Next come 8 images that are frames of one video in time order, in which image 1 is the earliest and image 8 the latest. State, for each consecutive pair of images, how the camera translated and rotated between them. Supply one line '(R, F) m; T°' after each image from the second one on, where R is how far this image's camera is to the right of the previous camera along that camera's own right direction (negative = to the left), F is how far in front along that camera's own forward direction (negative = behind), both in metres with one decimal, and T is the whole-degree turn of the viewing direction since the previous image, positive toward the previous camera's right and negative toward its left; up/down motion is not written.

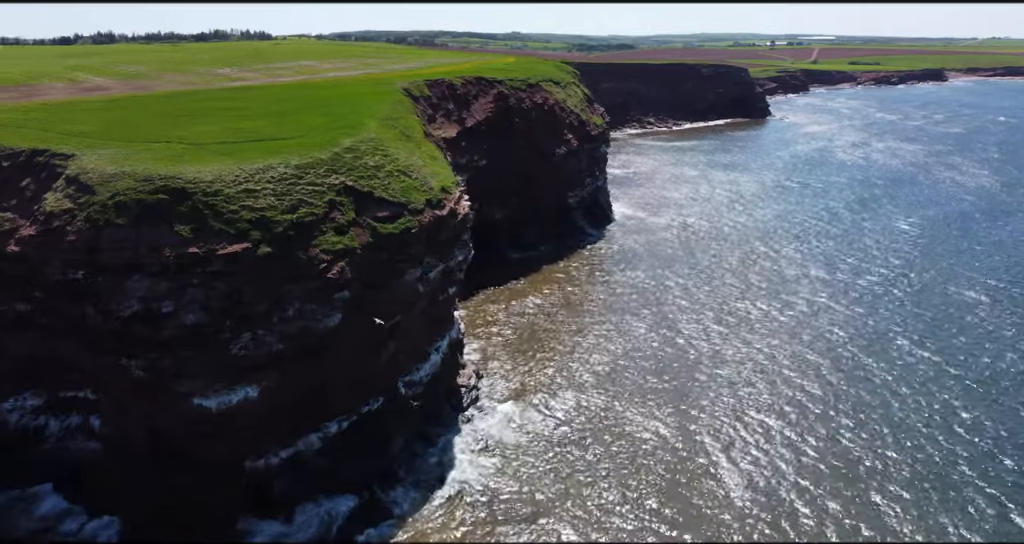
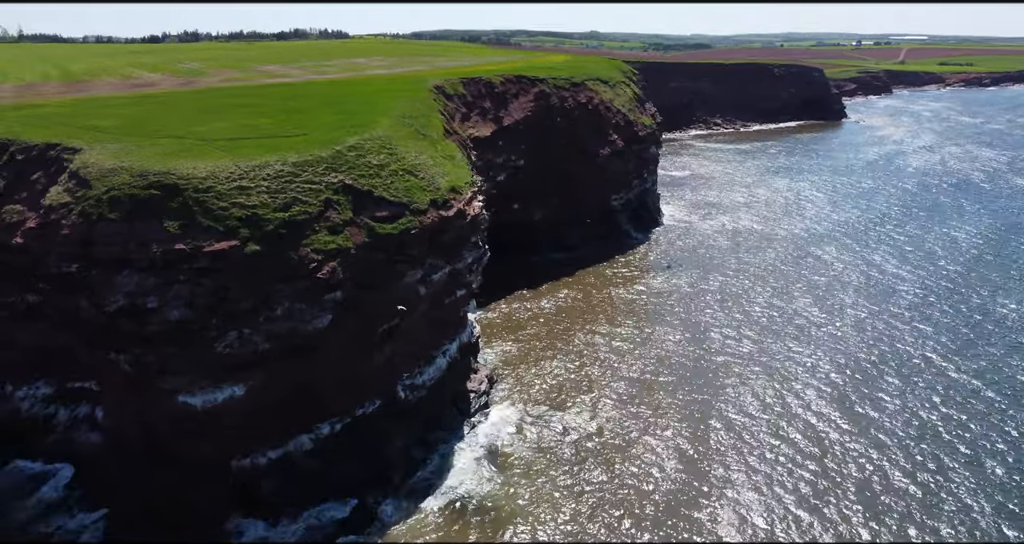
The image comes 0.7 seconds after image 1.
(+2.2, +0.9) m; -5°
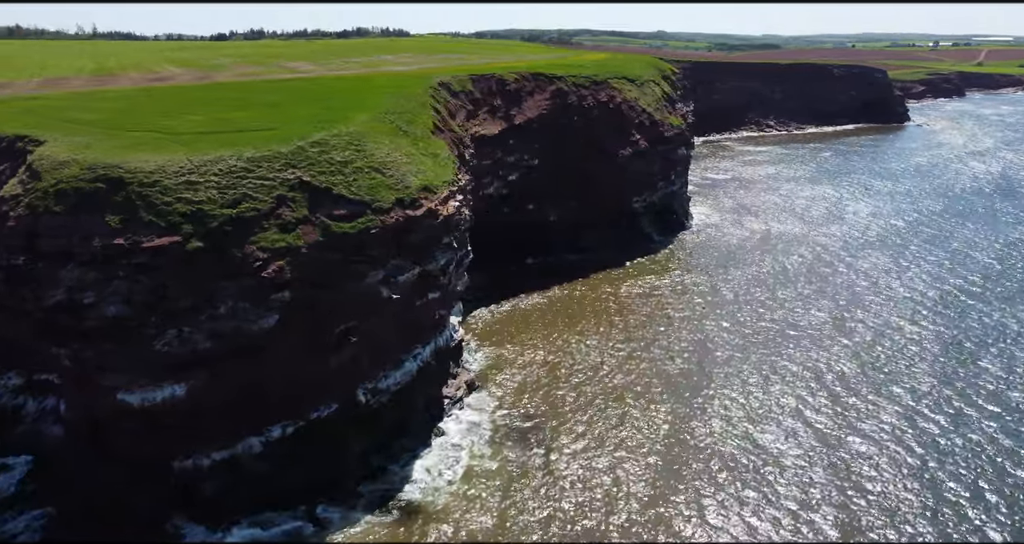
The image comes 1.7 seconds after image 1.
(+2.9, +1.2) m; -4°
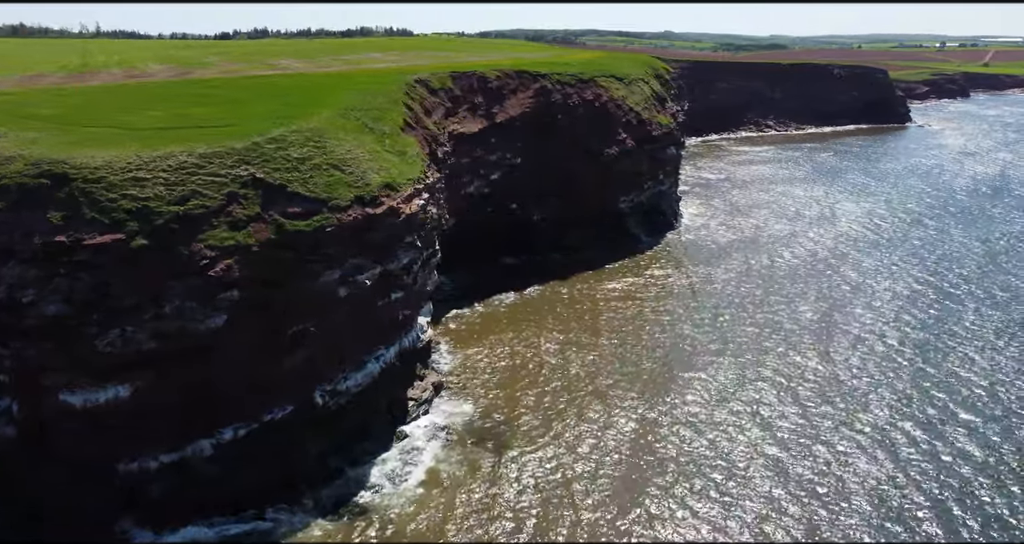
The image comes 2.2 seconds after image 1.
(+1.4, +0.6) m; 0°
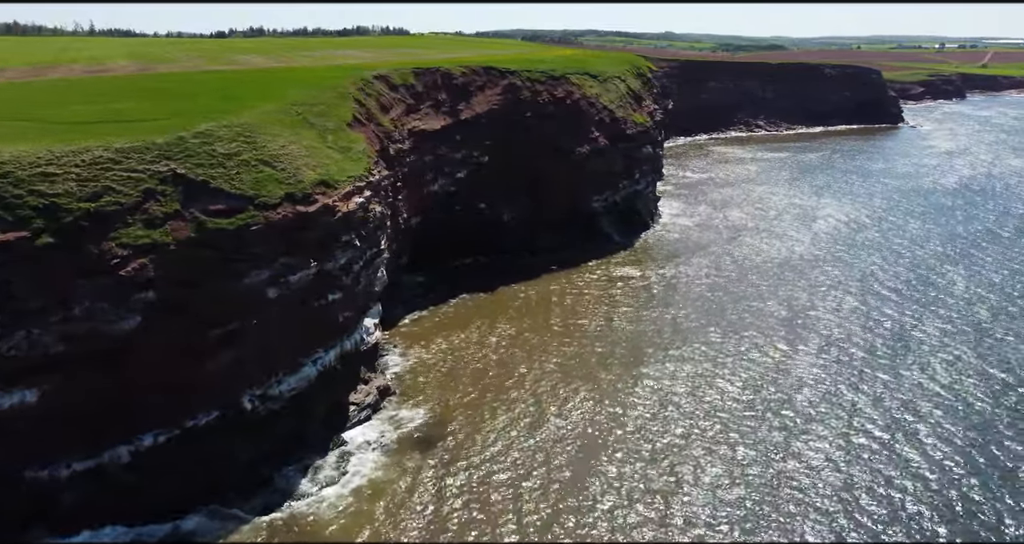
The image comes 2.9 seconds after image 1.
(+1.9, +0.9) m; 0°
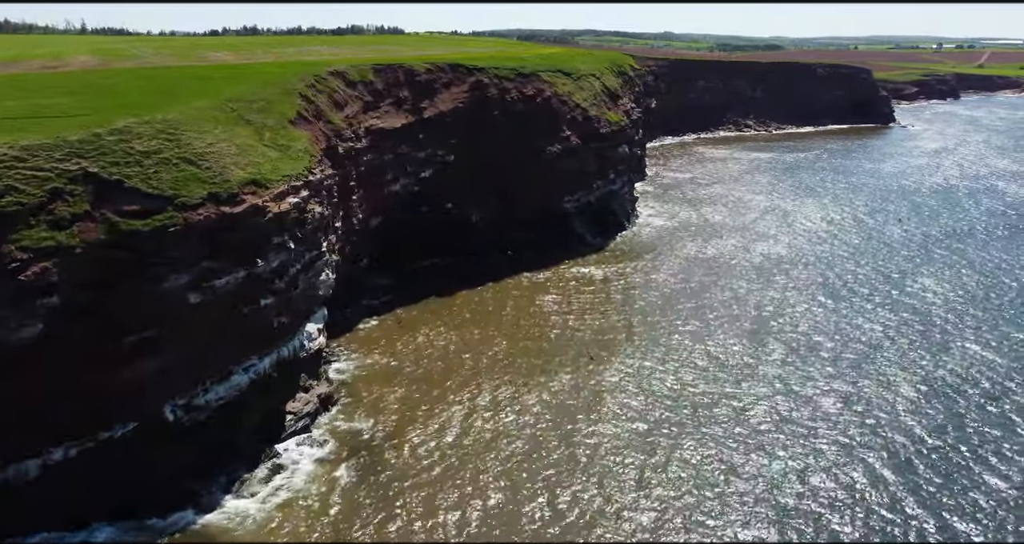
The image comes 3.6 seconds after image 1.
(+1.8, +1.1) m; 0°
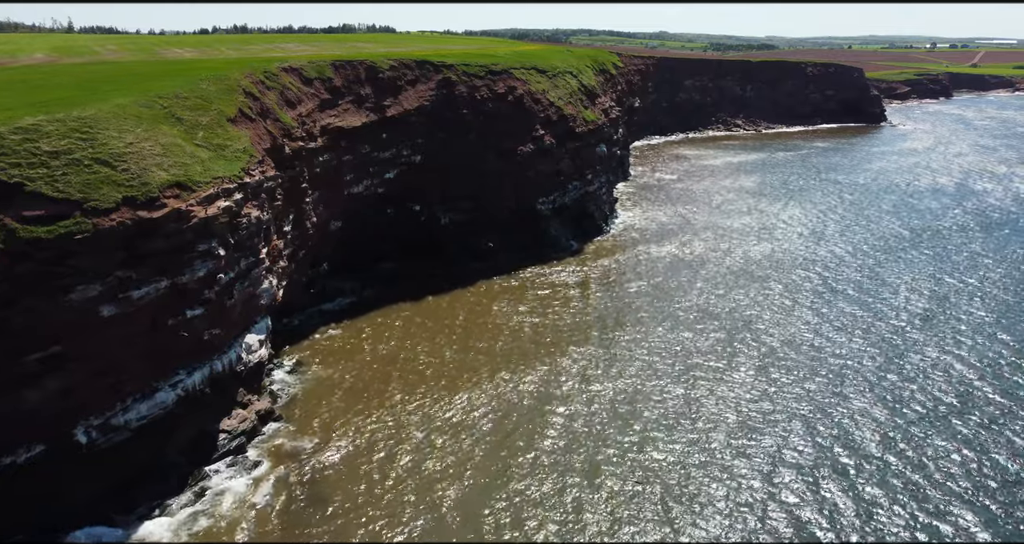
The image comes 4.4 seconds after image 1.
(+1.4, +1.7) m; 0°
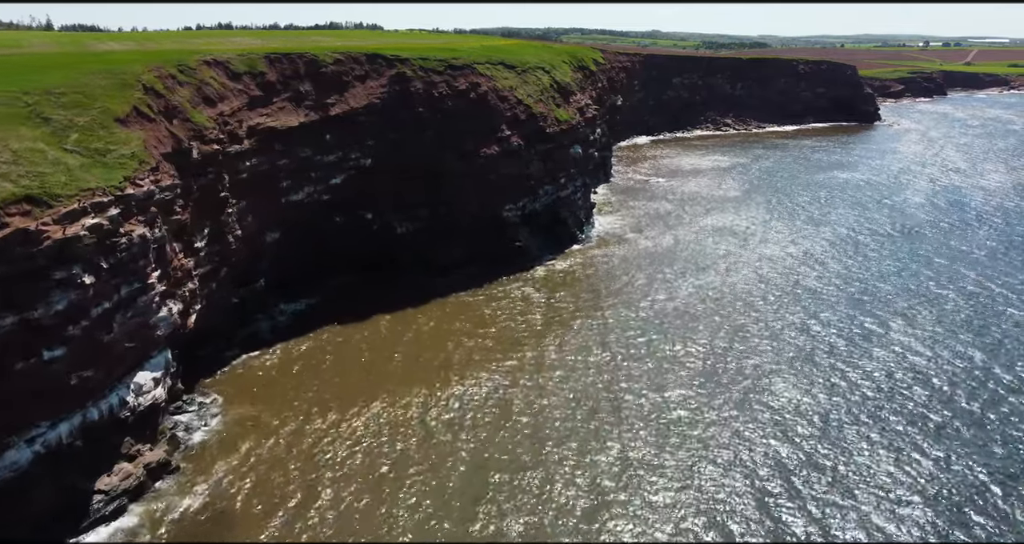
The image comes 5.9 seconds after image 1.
(+1.6, +3.9) m; 0°
